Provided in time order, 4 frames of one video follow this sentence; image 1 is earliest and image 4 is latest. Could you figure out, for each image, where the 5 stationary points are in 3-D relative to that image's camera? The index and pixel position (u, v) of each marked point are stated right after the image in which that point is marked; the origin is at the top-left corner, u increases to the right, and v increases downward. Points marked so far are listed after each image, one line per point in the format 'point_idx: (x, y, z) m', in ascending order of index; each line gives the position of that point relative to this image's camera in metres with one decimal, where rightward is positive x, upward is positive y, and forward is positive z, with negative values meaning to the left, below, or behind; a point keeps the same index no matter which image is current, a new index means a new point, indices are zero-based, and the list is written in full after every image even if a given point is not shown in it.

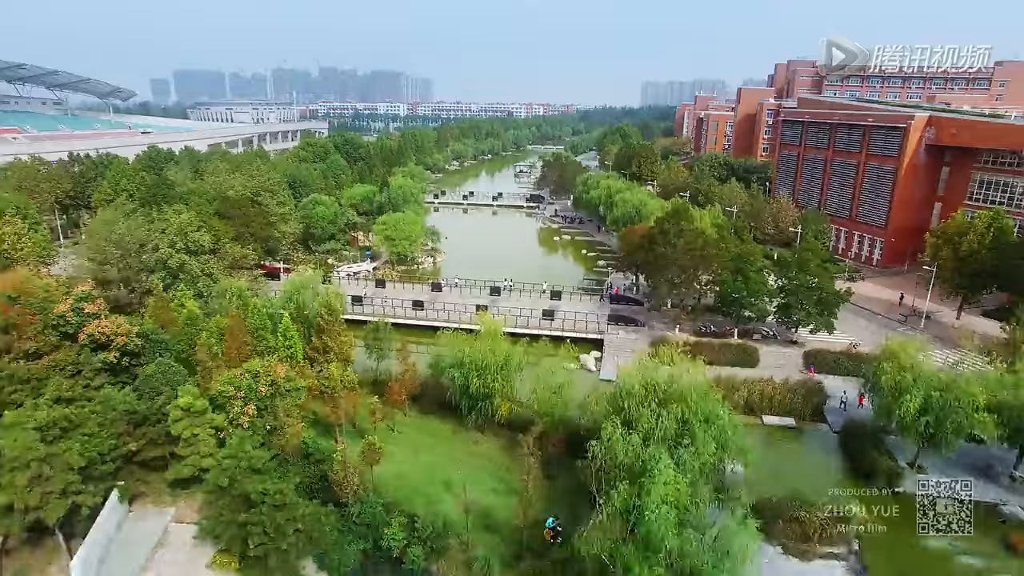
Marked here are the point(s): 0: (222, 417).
0: (-6.0, -2.7, +13.2) m
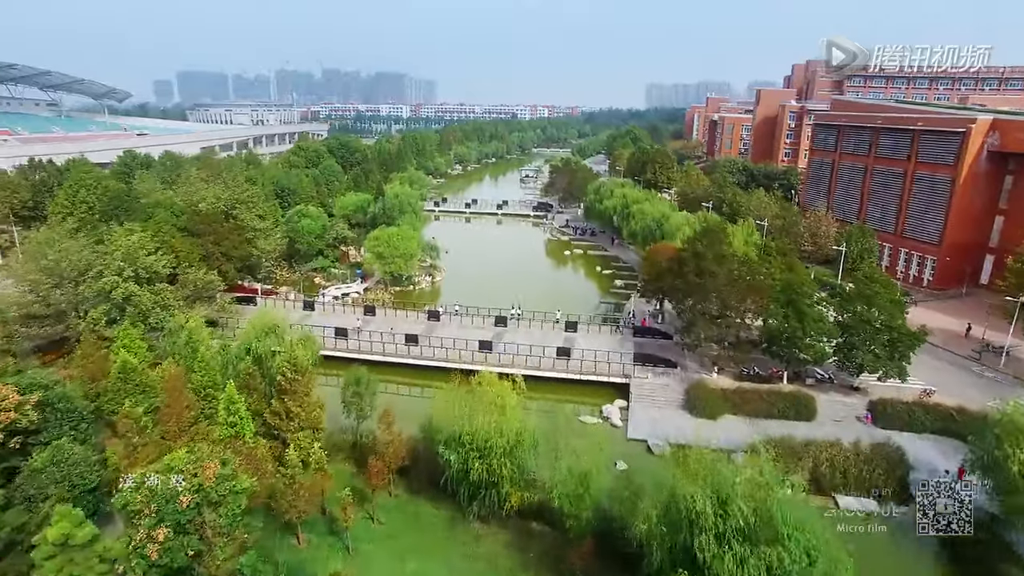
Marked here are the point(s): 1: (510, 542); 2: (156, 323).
0: (-5.8, -3.8, +9.5) m
1: (0.0, -5.3, +13.3) m
2: (-11.0, -1.1, +19.6) m
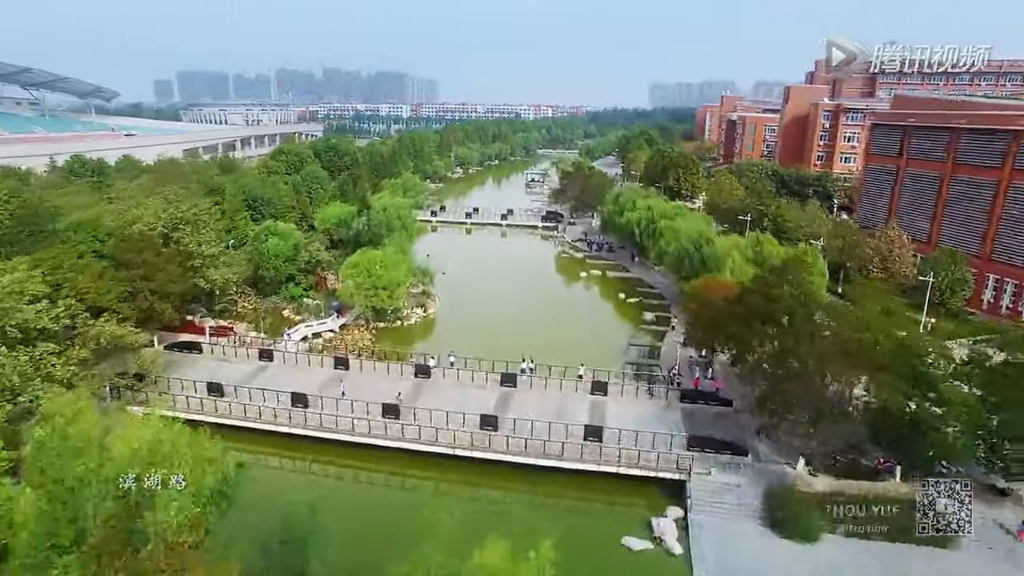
0: (-5.5, -5.3, +3.9) m
1: (+0.3, -6.8, +7.7) m
2: (-10.7, -2.6, +14.0) m
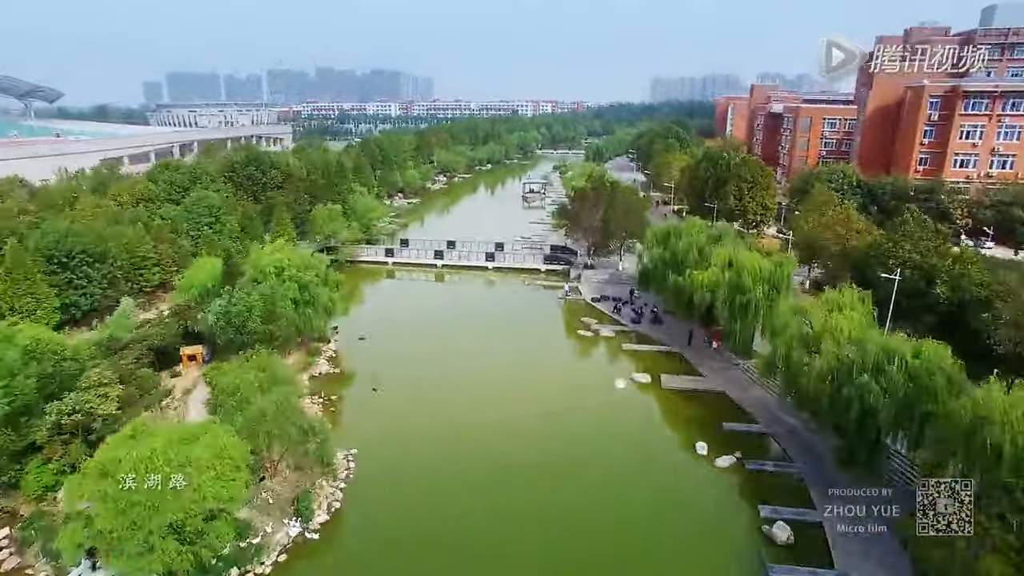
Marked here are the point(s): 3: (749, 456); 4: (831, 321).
0: (-6.0, -9.3, -10.9) m
1: (-0.2, -10.7, -7.1) m
2: (-11.2, -6.6, -0.8) m
3: (+6.4, -4.1, +17.1) m
4: (+7.9, -0.6, +15.8) m
